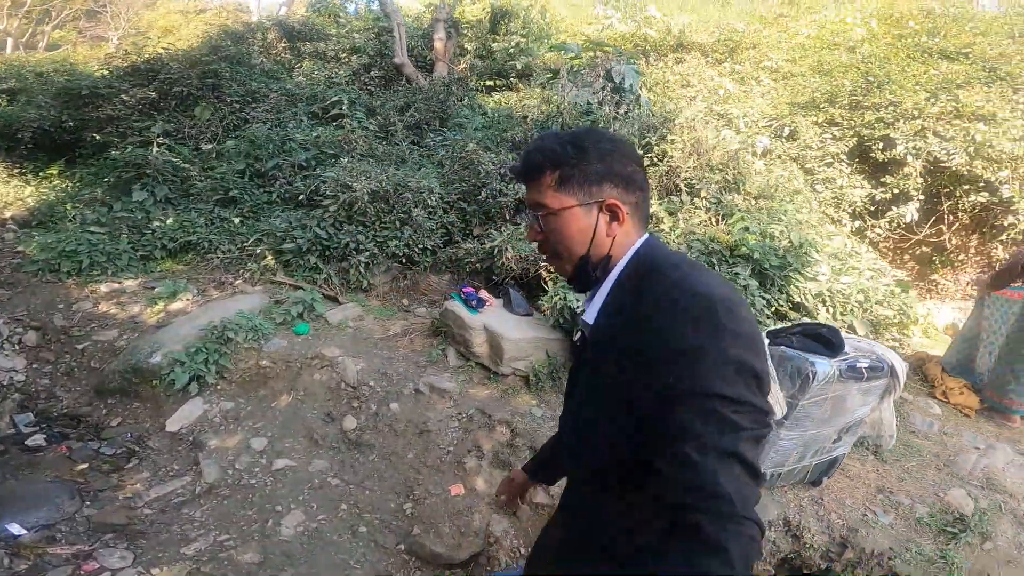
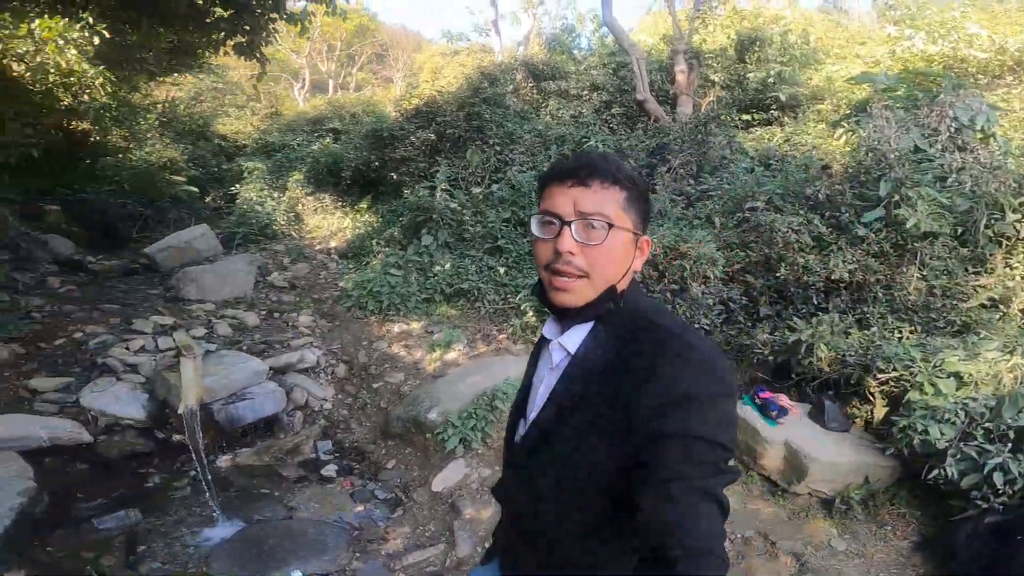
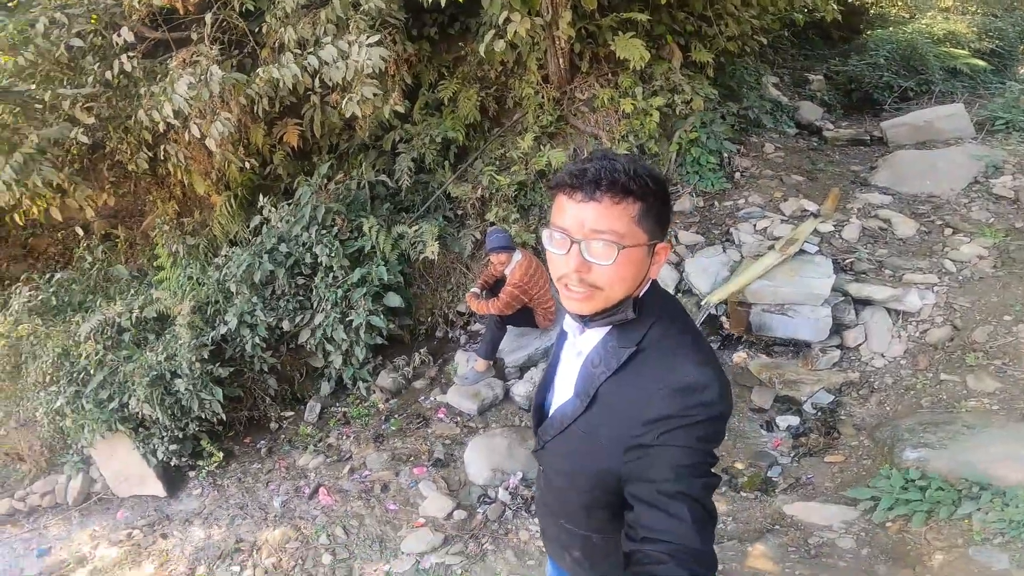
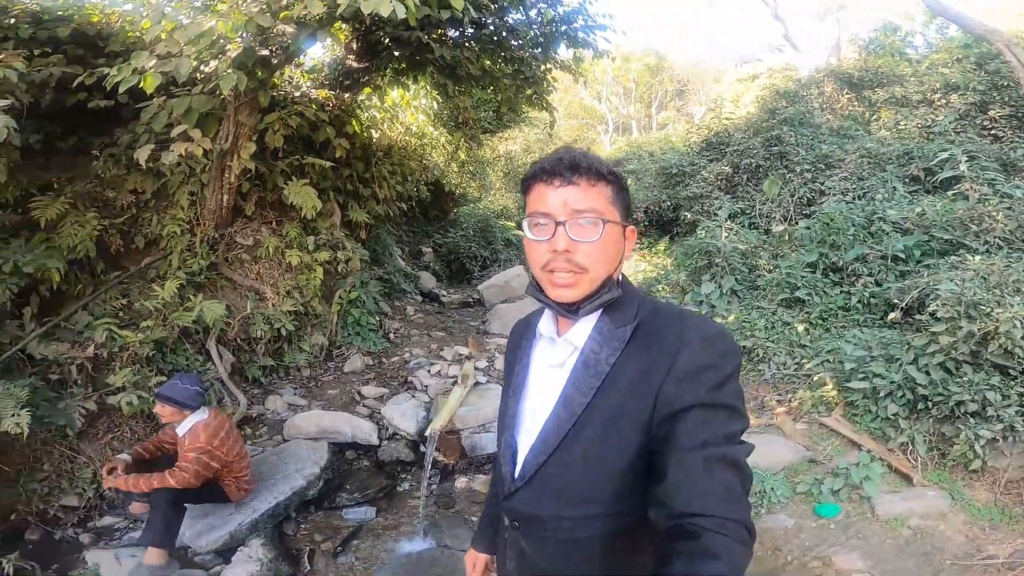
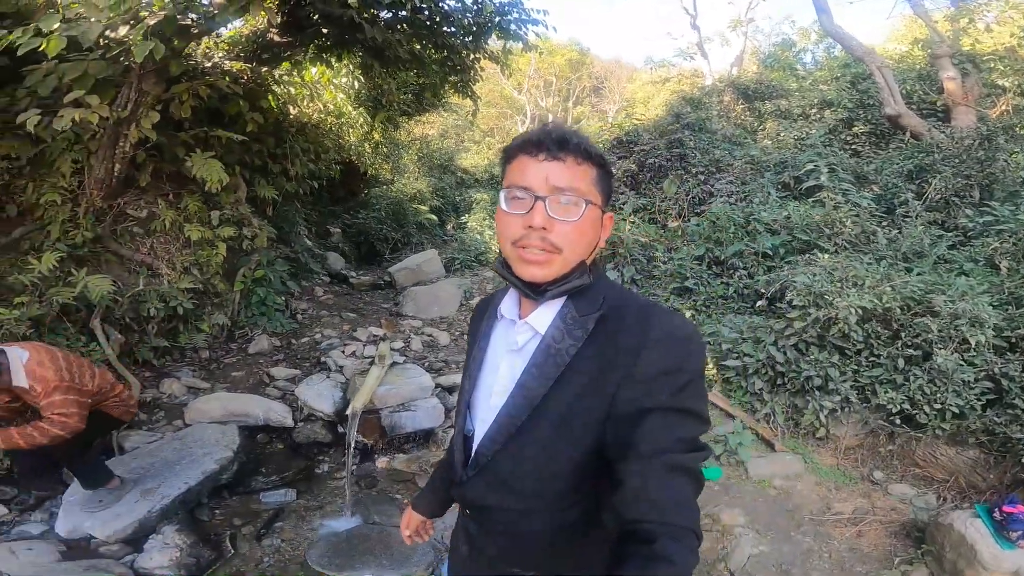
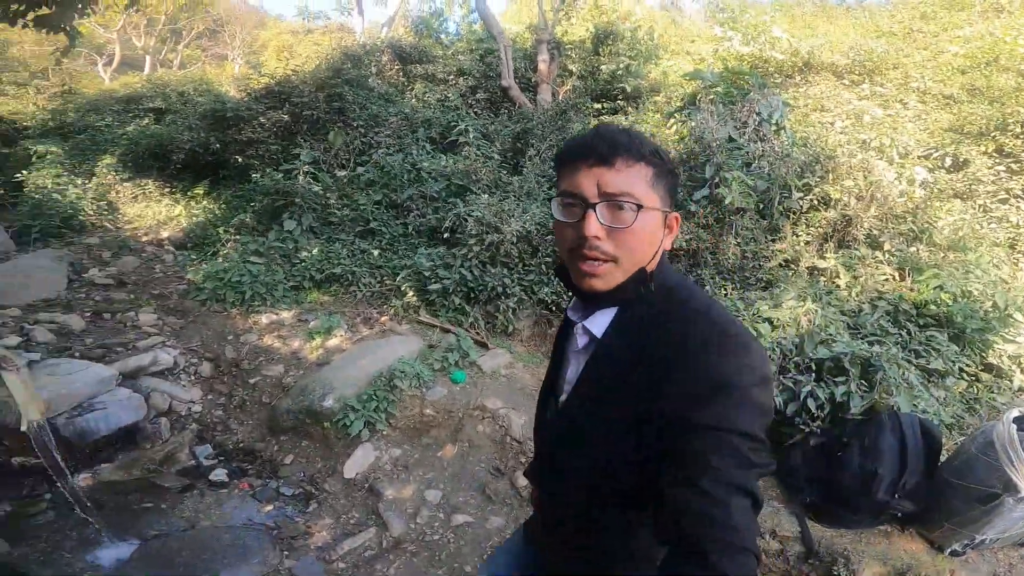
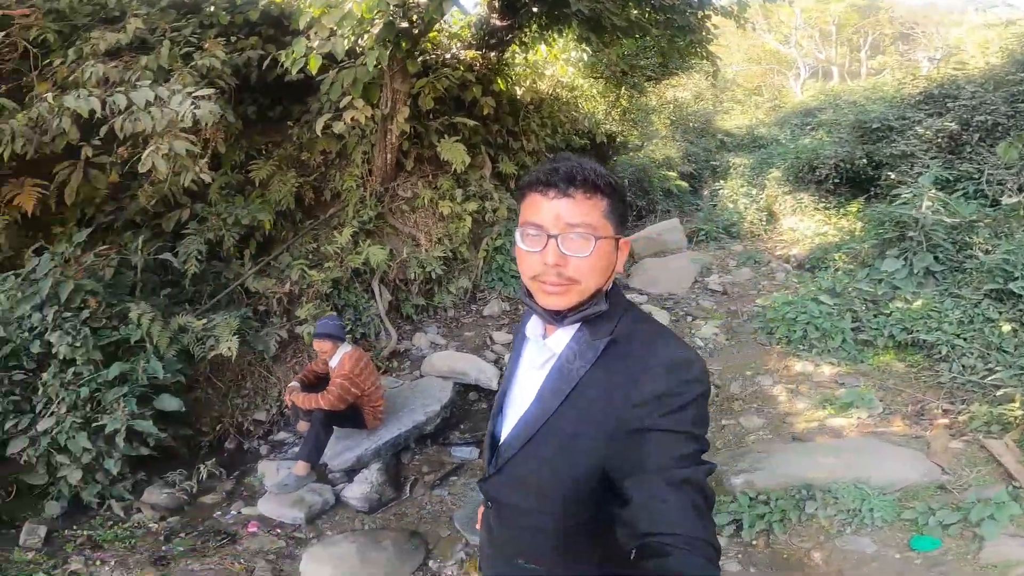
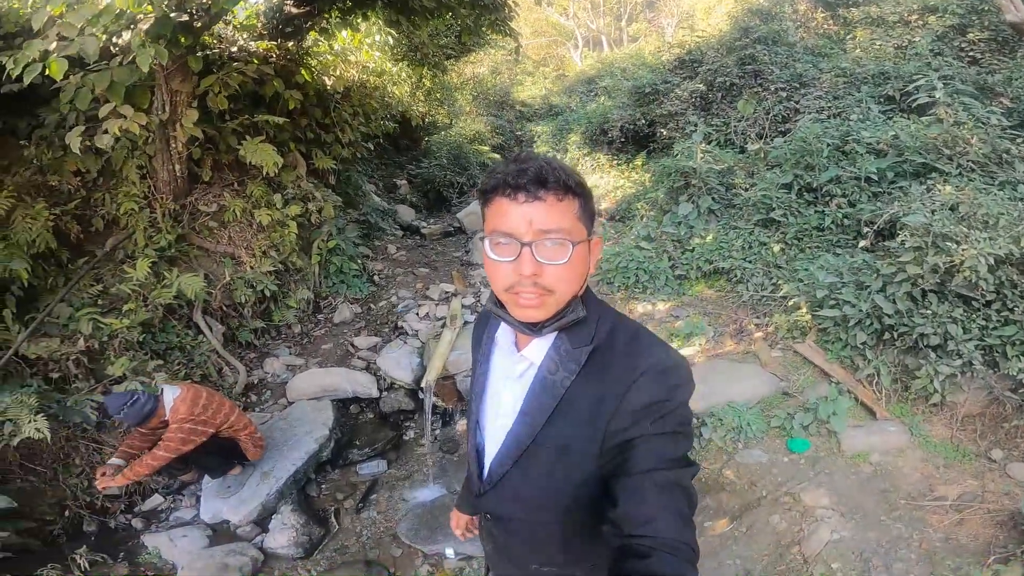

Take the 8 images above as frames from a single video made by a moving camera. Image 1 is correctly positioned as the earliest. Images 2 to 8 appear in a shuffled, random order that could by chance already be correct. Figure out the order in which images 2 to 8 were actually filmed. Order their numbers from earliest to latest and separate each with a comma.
6, 2, 5, 8, 4, 7, 3
